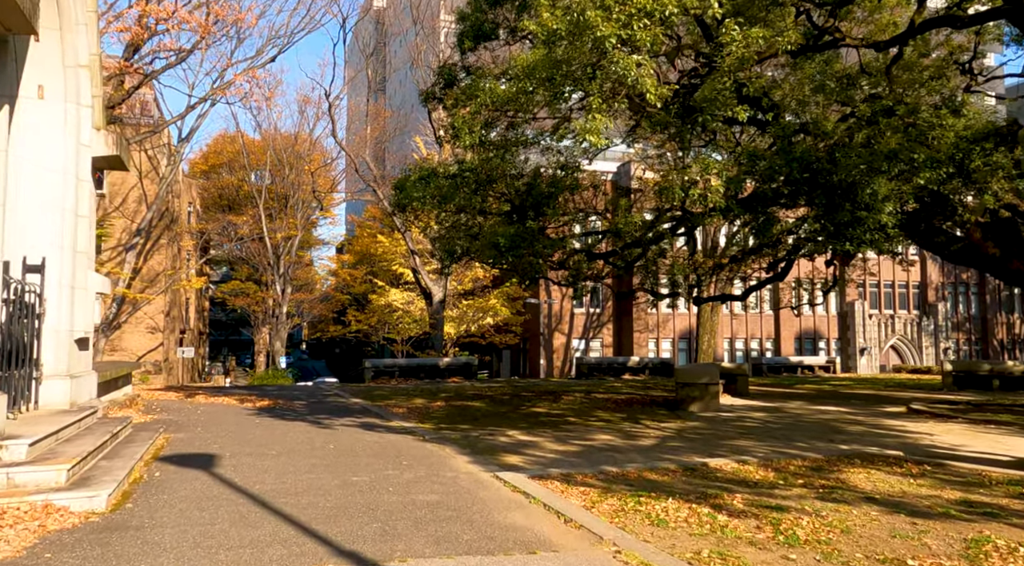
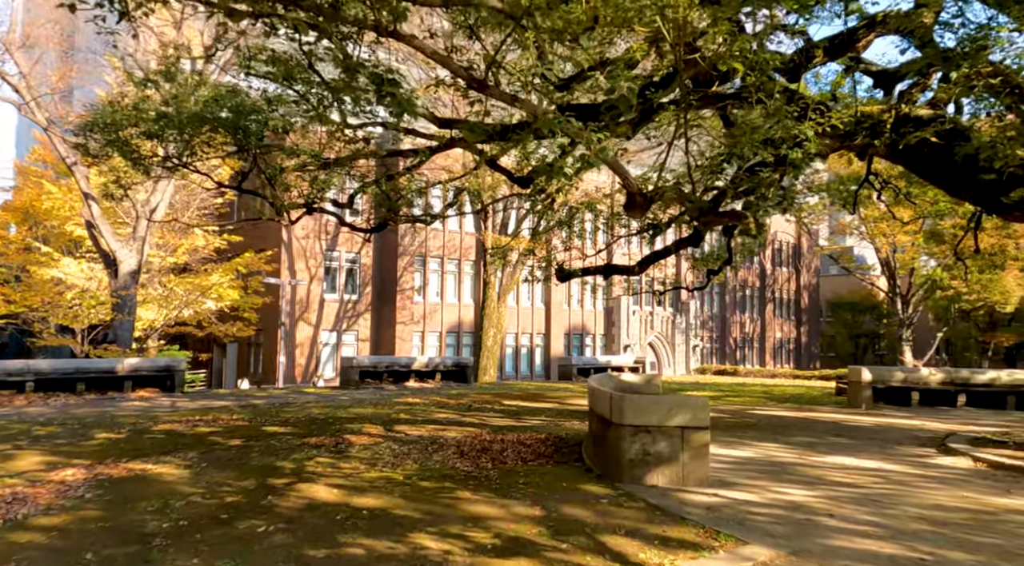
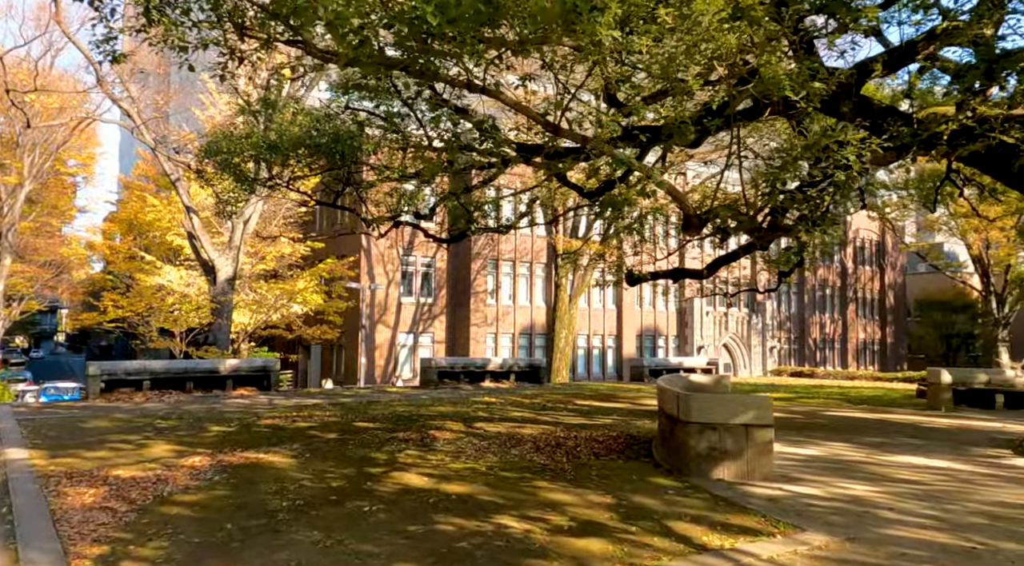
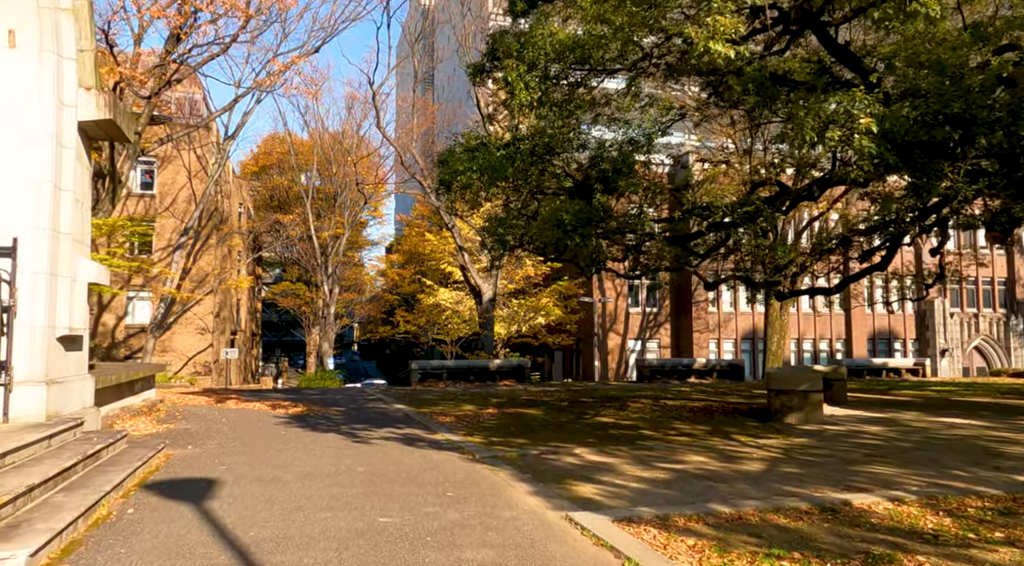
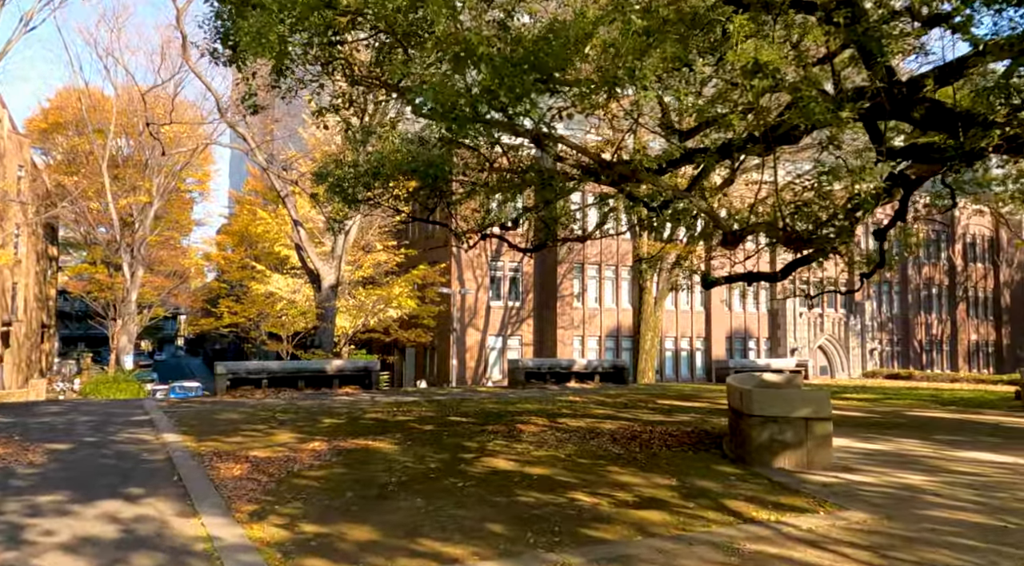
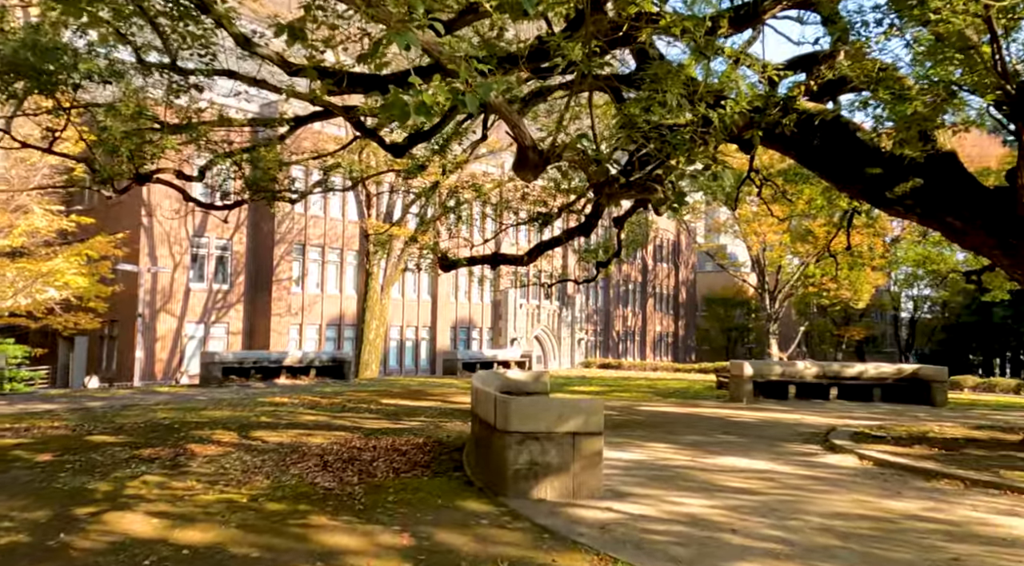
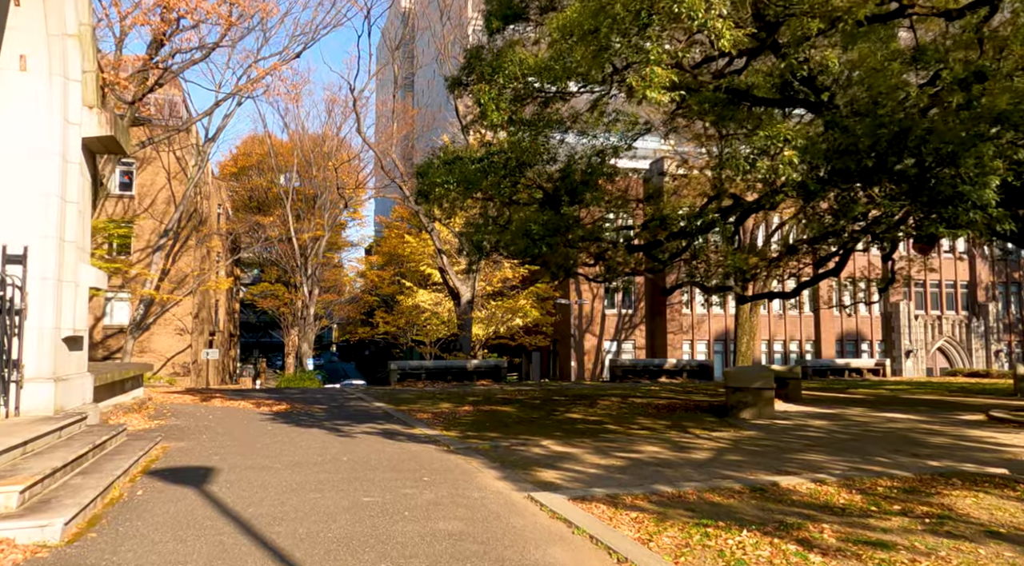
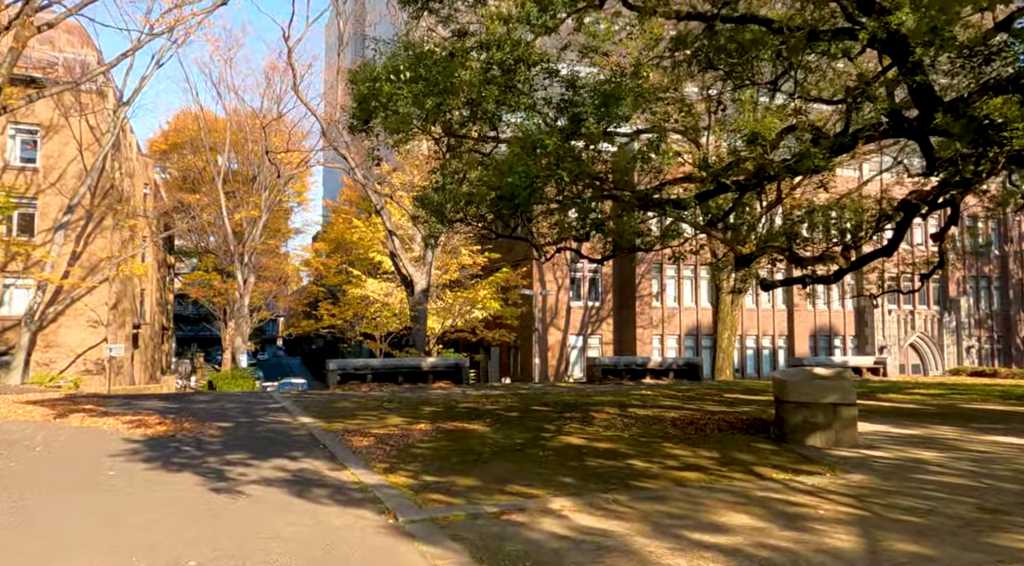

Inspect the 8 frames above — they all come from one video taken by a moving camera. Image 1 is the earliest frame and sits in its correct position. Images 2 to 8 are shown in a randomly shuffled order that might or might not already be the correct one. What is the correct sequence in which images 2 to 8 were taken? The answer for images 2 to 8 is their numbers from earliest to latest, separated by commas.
7, 4, 8, 5, 3, 2, 6
